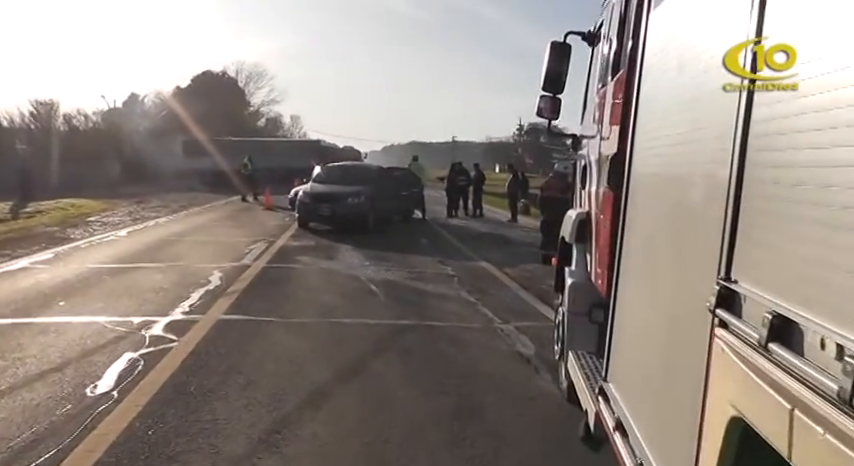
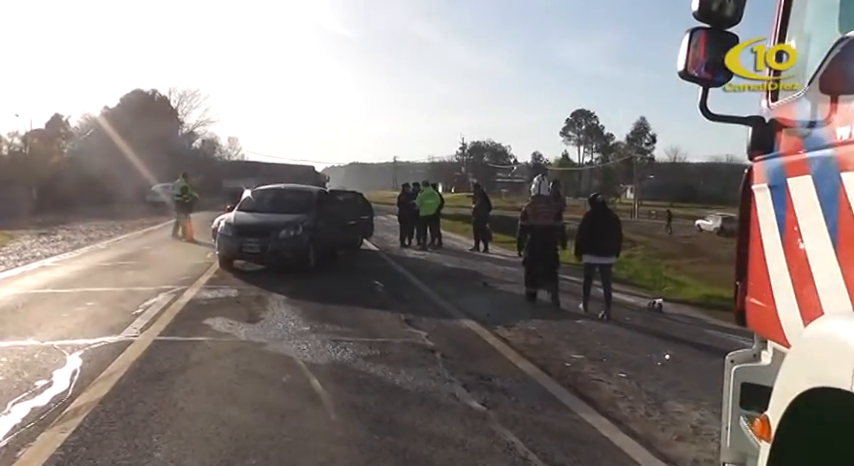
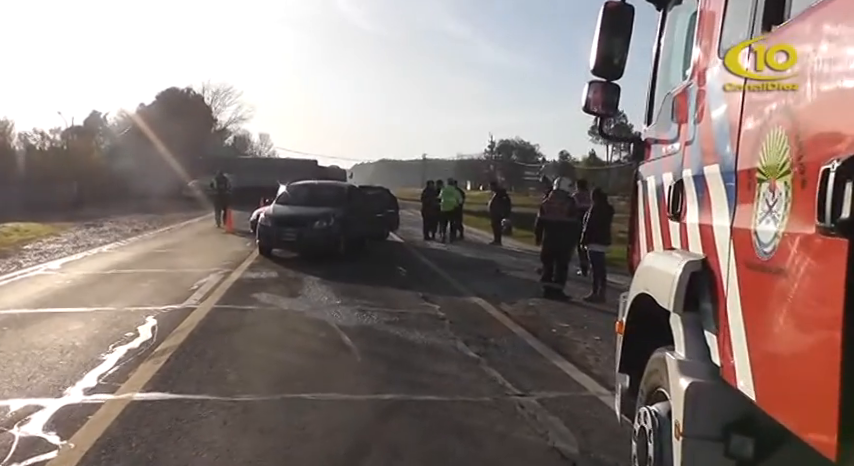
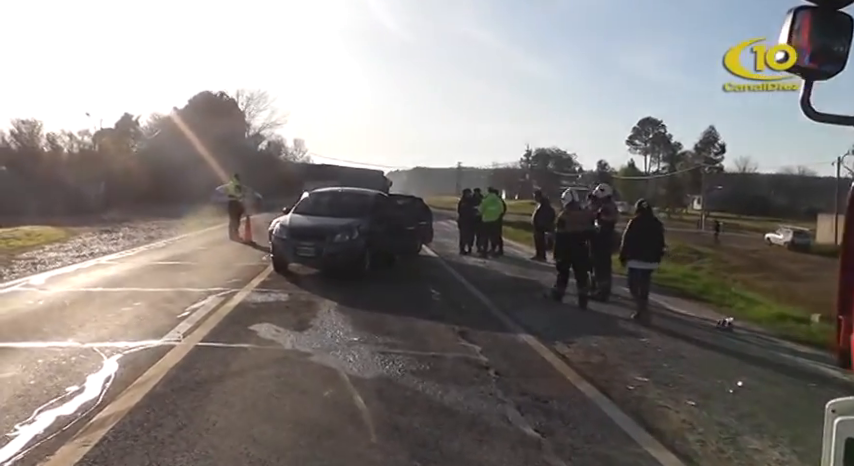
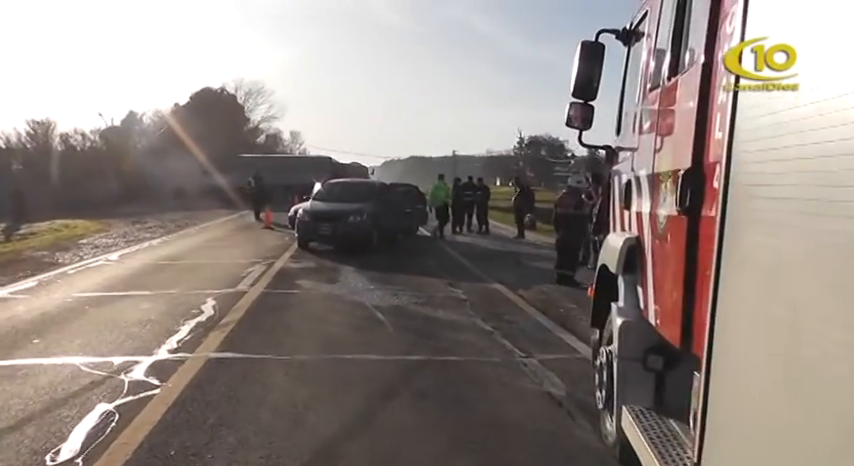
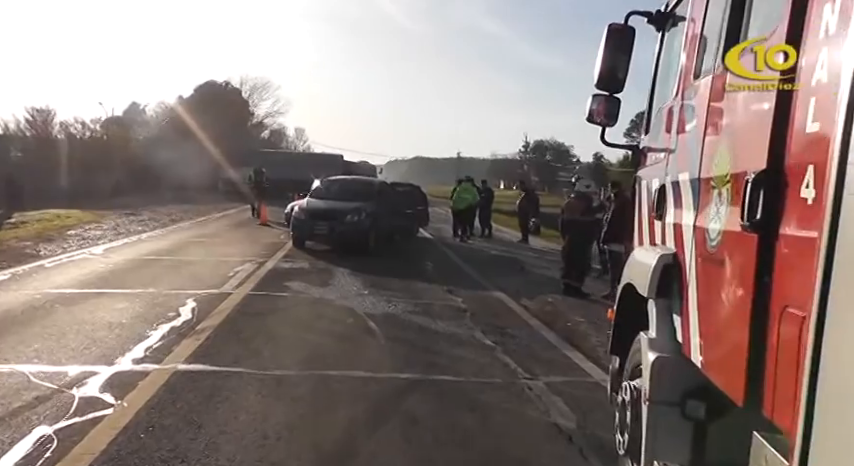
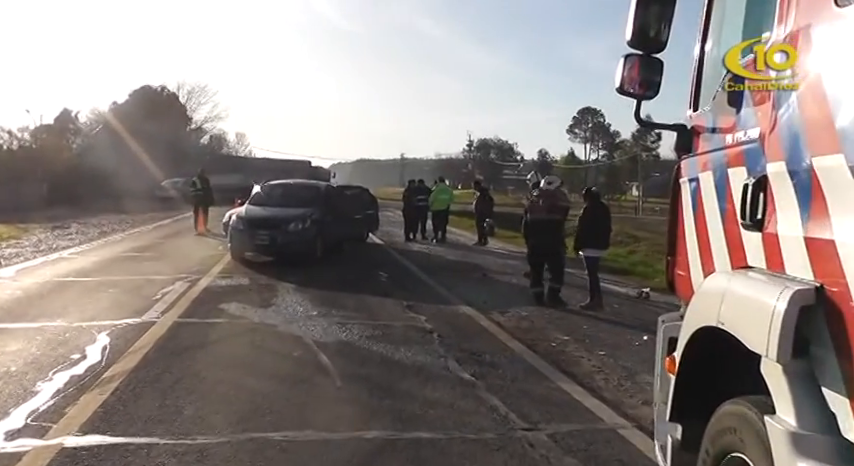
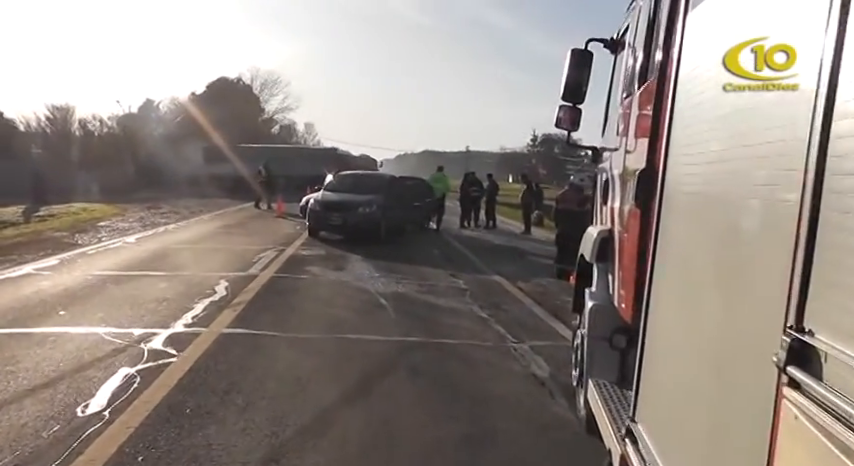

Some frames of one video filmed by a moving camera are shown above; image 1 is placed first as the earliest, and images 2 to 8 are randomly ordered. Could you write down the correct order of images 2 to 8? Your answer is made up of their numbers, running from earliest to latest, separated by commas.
8, 5, 6, 3, 7, 2, 4
